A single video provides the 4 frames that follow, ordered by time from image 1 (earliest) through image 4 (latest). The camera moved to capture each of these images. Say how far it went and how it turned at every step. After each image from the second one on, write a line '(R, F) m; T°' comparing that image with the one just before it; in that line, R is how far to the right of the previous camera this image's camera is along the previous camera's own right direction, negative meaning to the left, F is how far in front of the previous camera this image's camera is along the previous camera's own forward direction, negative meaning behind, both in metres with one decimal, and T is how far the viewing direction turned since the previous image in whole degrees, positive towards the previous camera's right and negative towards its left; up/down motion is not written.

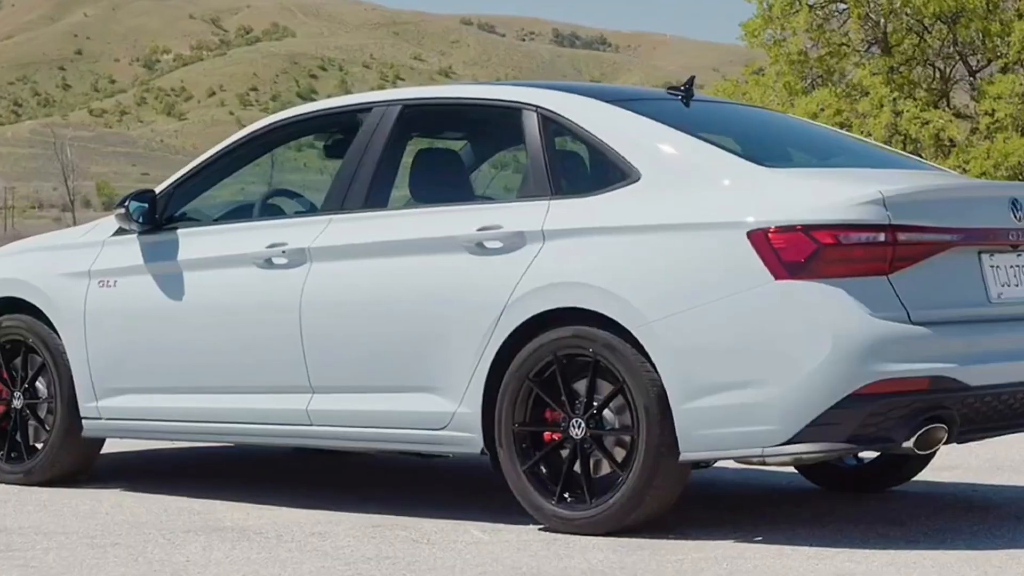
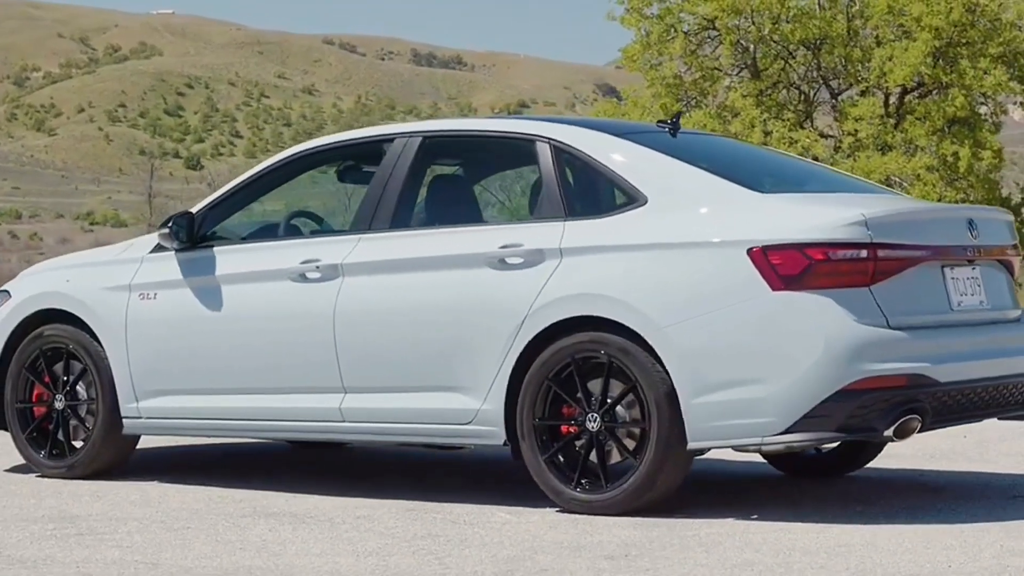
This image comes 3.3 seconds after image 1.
(-0.8, -0.8) m; +5°
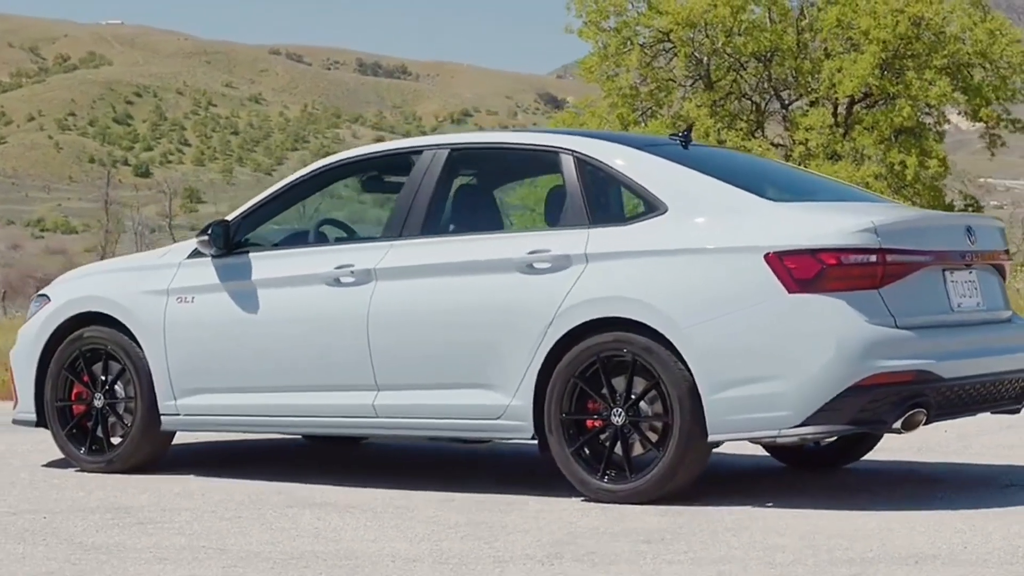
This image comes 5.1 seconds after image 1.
(-0.4, -0.4) m; +2°
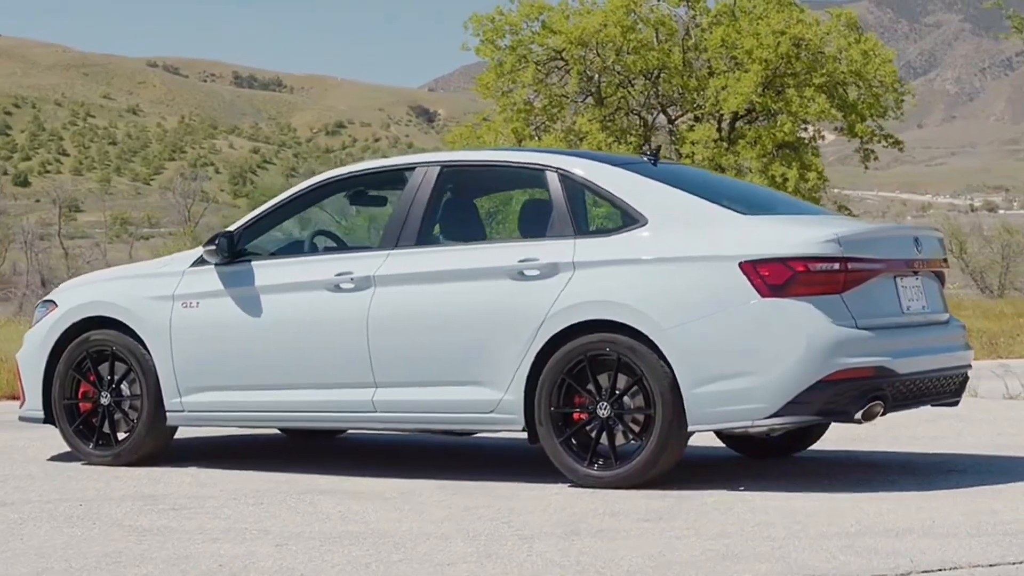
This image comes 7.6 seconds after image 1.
(-0.7, -0.7) m; +5°
